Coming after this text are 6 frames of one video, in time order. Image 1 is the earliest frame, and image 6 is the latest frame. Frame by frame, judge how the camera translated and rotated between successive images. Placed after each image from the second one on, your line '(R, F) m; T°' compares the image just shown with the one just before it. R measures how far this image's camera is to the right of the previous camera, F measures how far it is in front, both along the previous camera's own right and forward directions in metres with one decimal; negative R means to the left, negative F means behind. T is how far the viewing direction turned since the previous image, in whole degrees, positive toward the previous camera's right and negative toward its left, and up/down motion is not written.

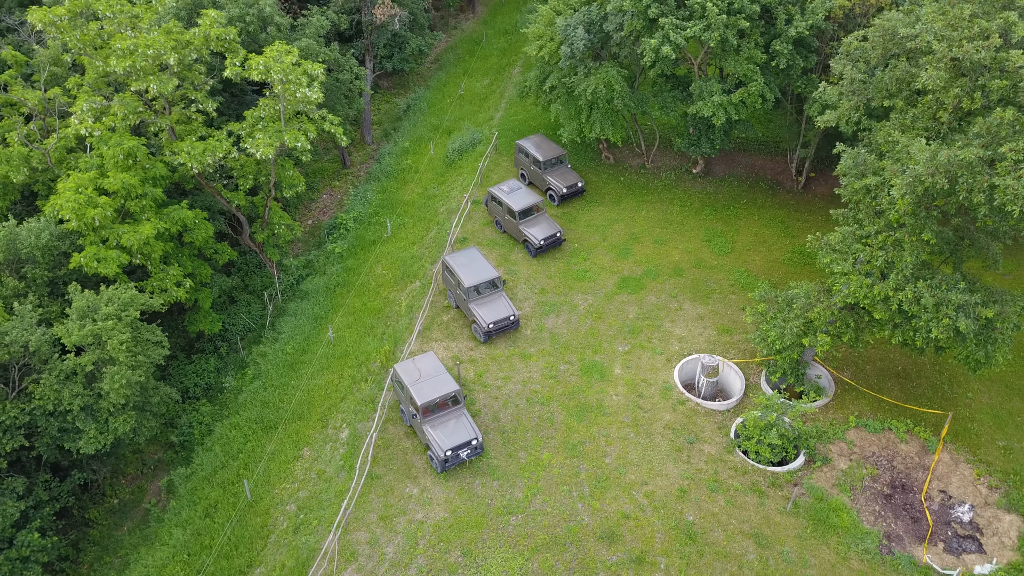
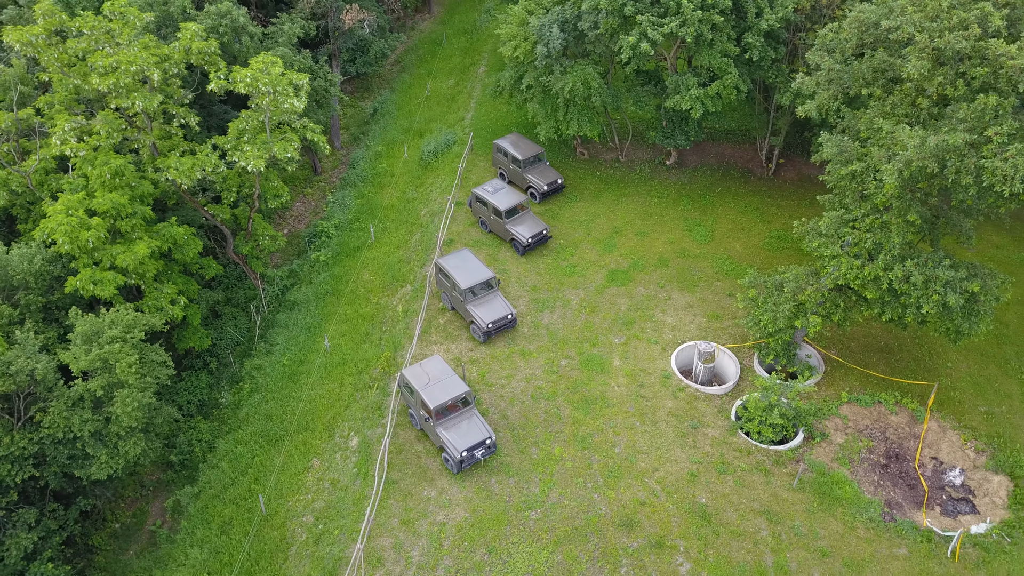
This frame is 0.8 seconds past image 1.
(-1.3, -0.3) m; +4°
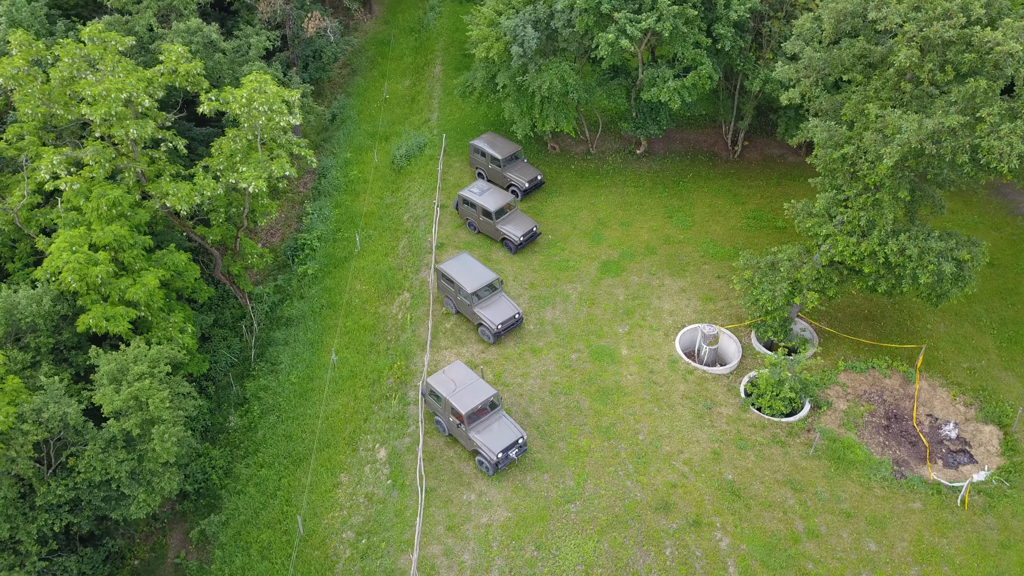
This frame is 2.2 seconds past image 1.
(-2.2, -0.3) m; +5°
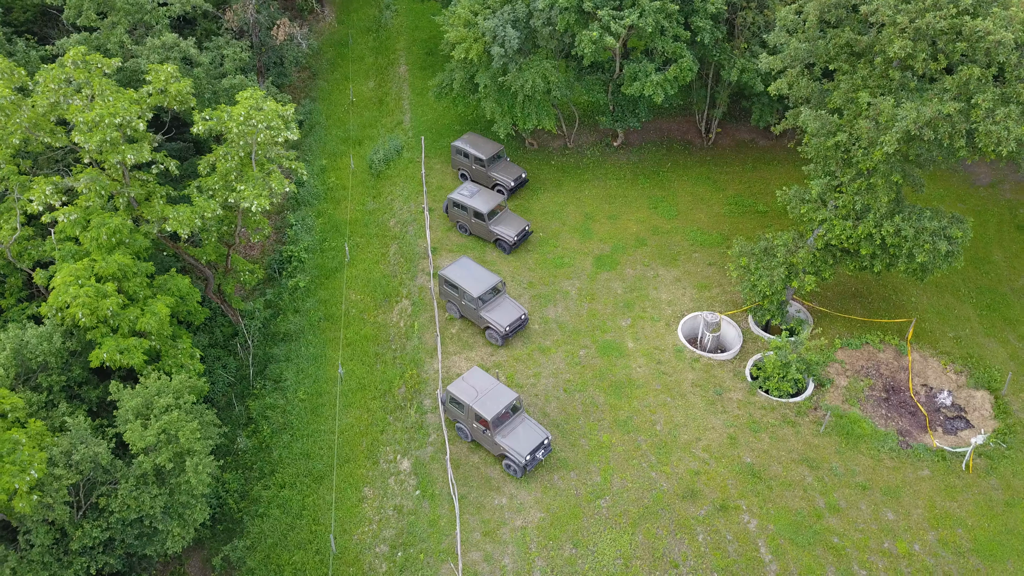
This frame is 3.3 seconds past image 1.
(-1.7, -0.1) m; +4°
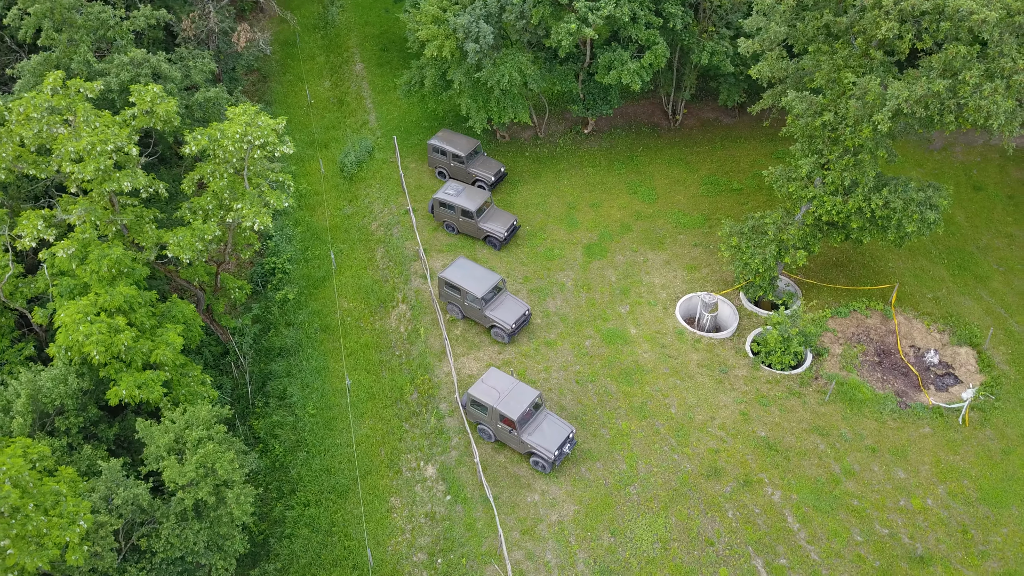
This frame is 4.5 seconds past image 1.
(-2.0, 0.0) m; +5°
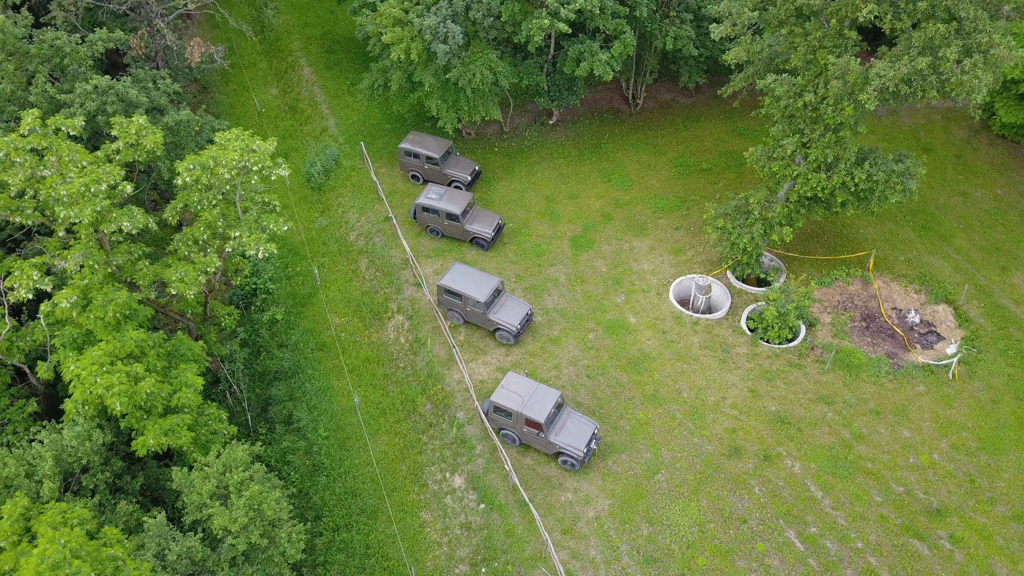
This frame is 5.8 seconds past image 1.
(-2.1, +0.1) m; +5°
